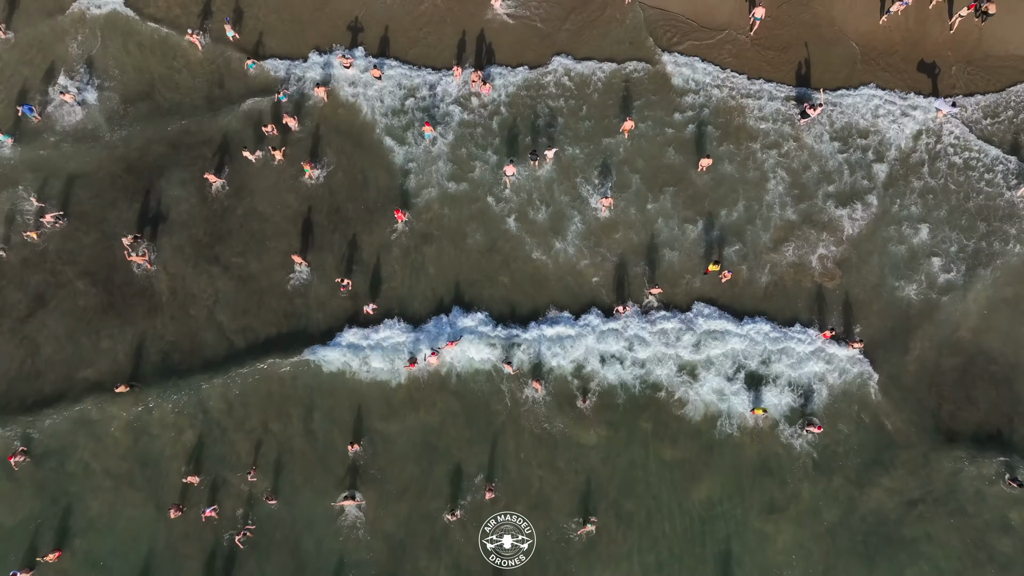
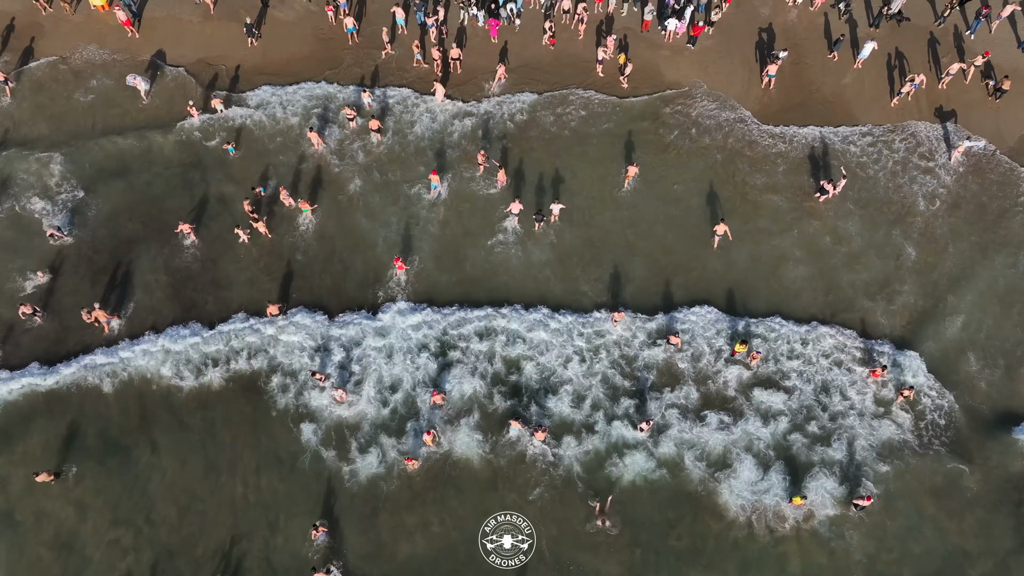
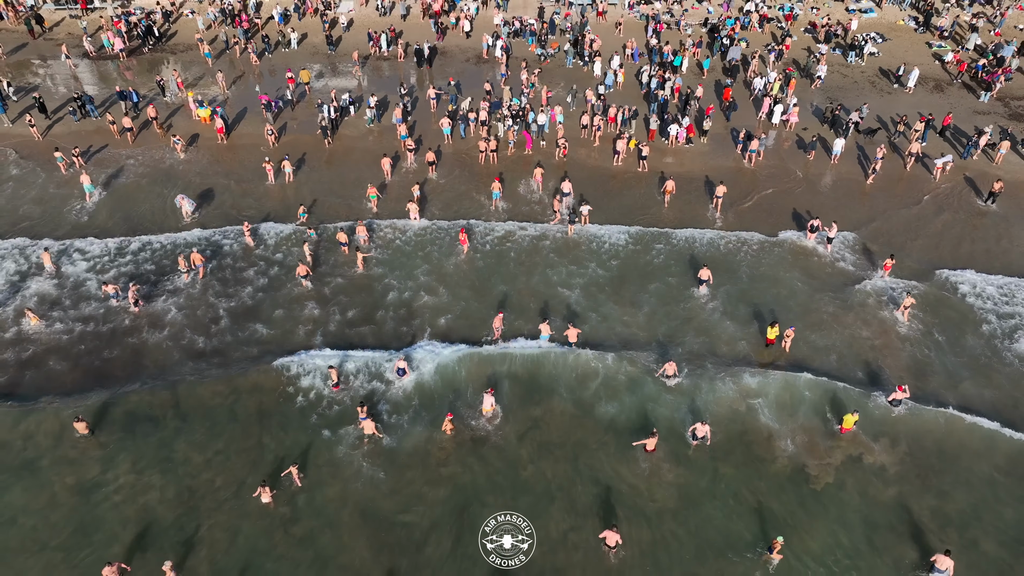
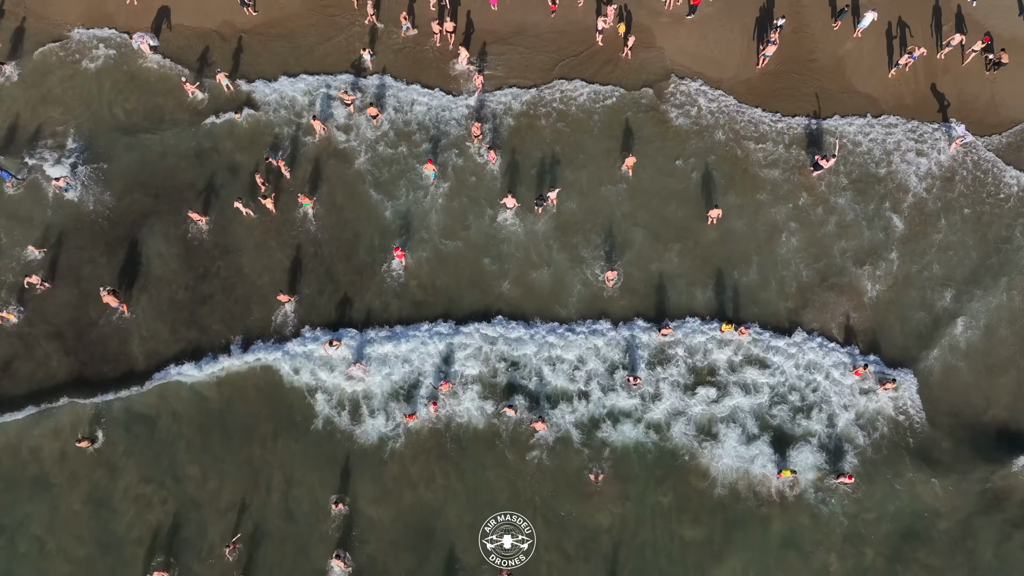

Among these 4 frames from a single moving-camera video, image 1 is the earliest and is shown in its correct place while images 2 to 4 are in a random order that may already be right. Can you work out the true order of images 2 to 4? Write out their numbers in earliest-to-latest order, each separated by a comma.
4, 2, 3
